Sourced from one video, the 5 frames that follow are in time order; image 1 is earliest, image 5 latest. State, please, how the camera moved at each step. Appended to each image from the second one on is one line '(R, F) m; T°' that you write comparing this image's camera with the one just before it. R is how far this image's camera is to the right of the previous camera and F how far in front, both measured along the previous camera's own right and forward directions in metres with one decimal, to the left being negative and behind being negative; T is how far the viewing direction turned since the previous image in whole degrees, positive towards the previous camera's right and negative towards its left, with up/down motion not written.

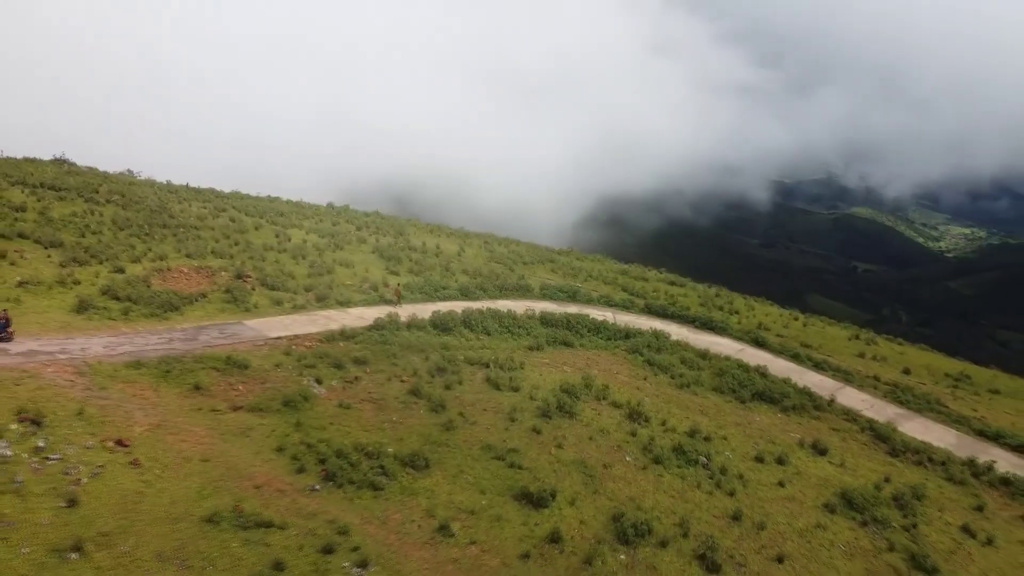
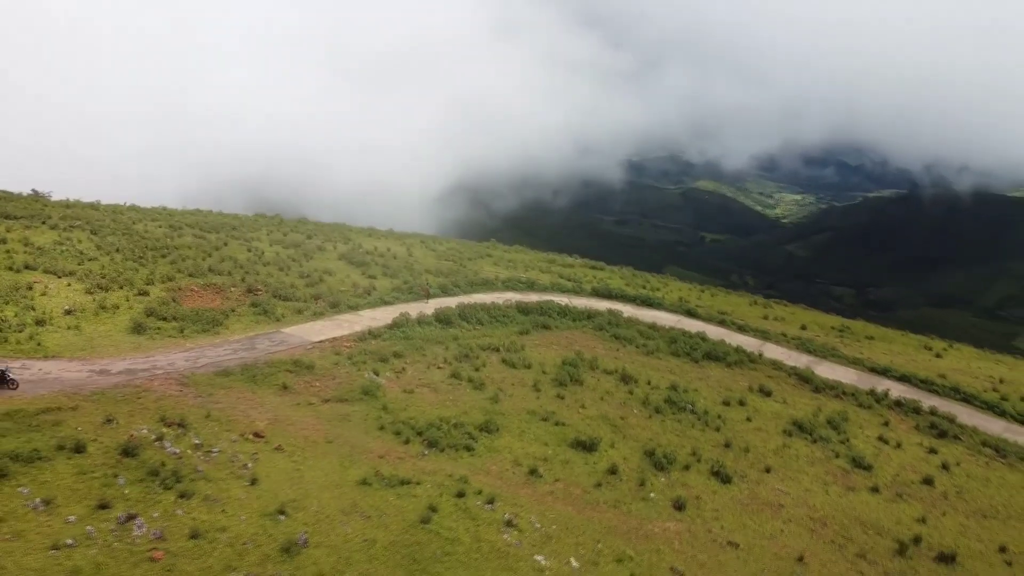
(-5.6, -4.9) m; +10°
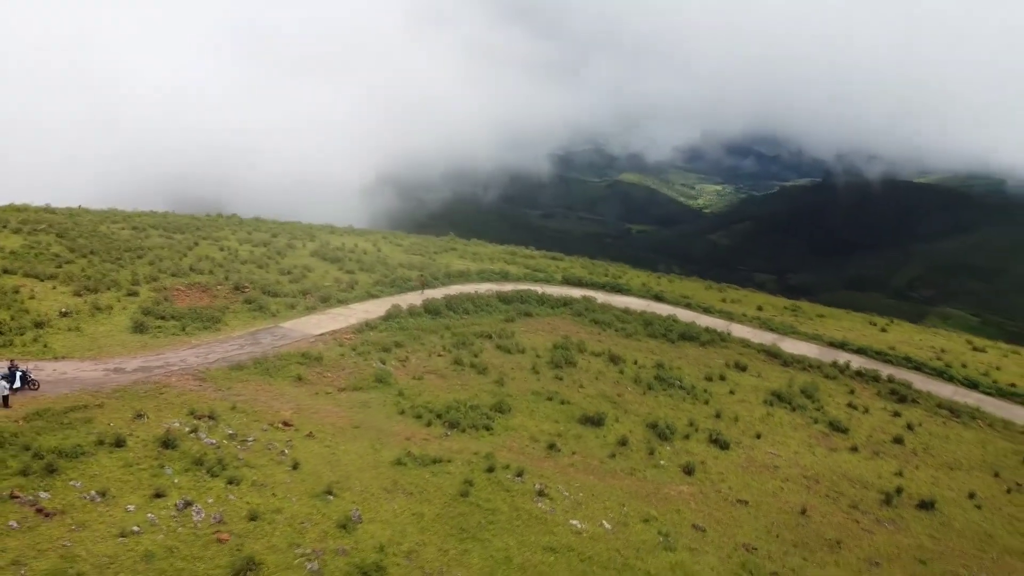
(-2.6, -1.2) m; +5°
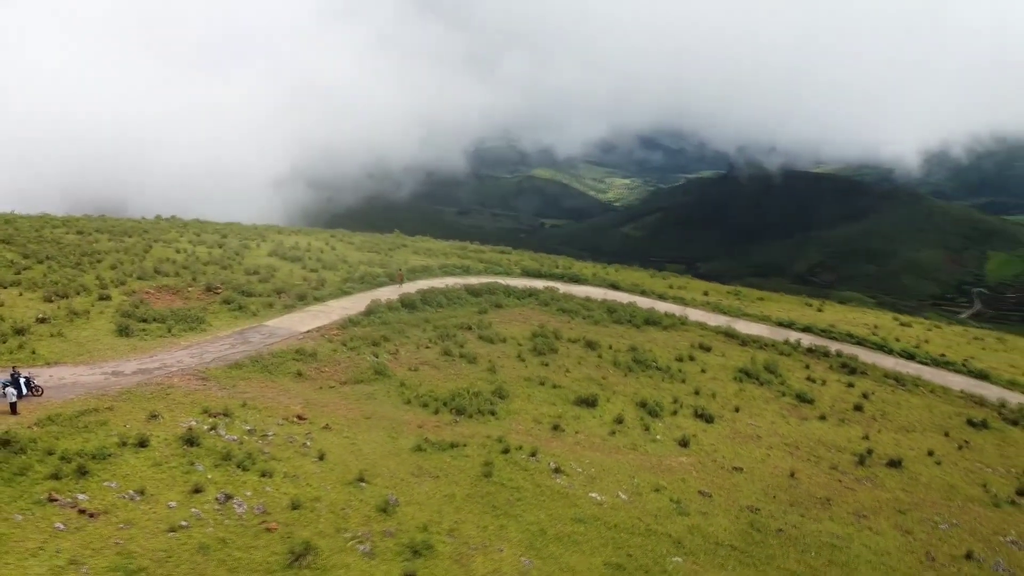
(-2.8, -0.9) m; +6°
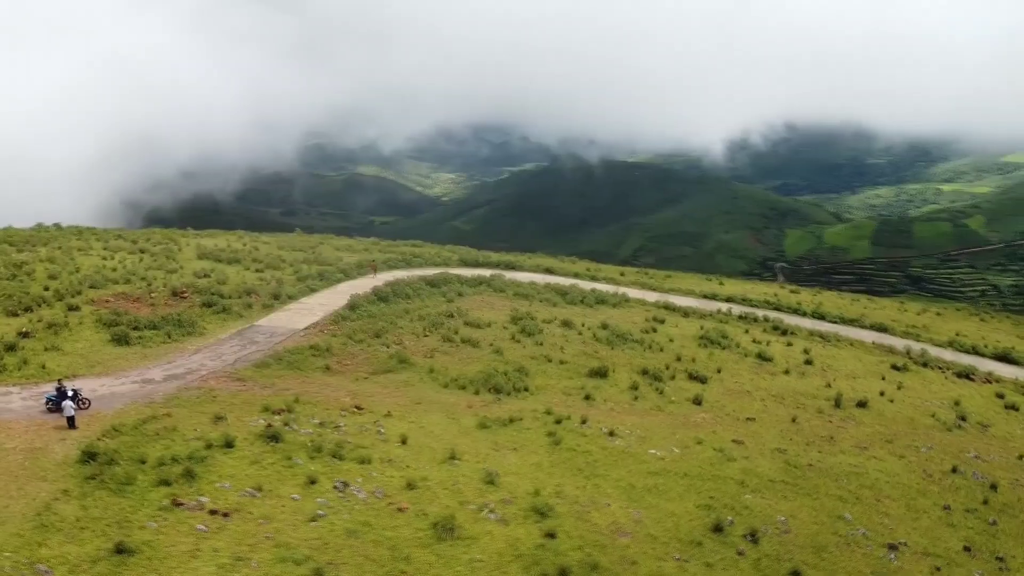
(-6.7, -0.7) m; +12°
